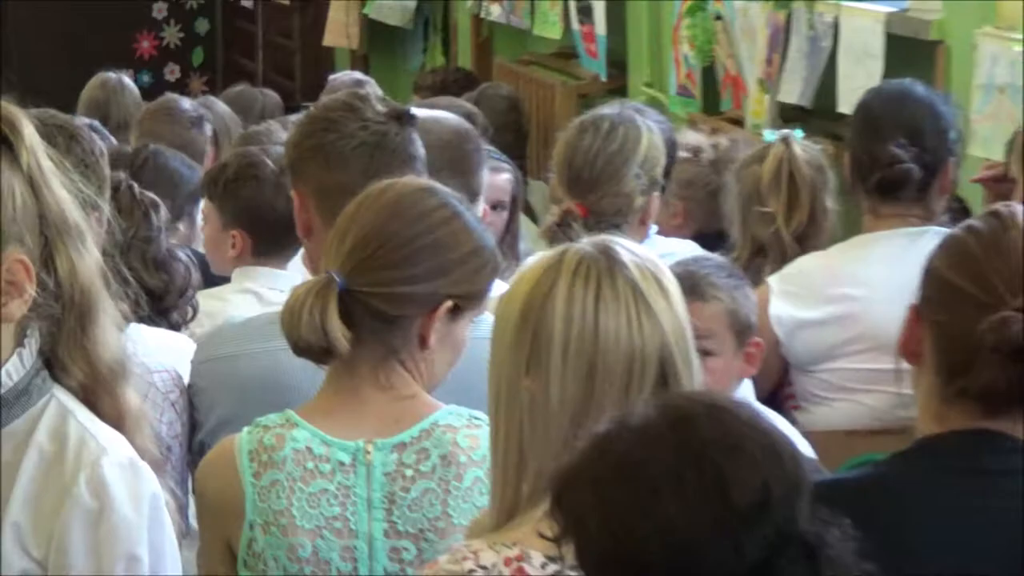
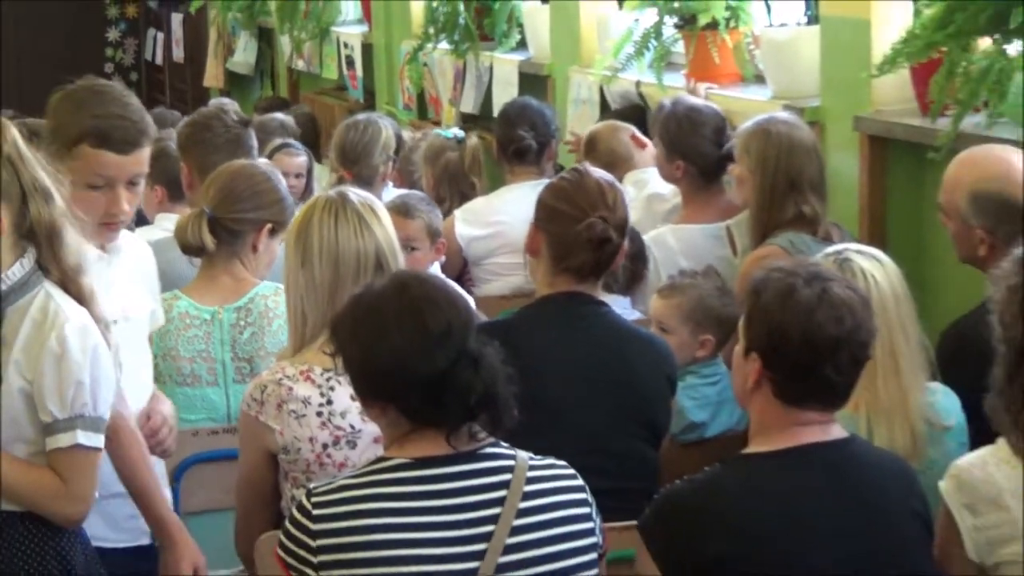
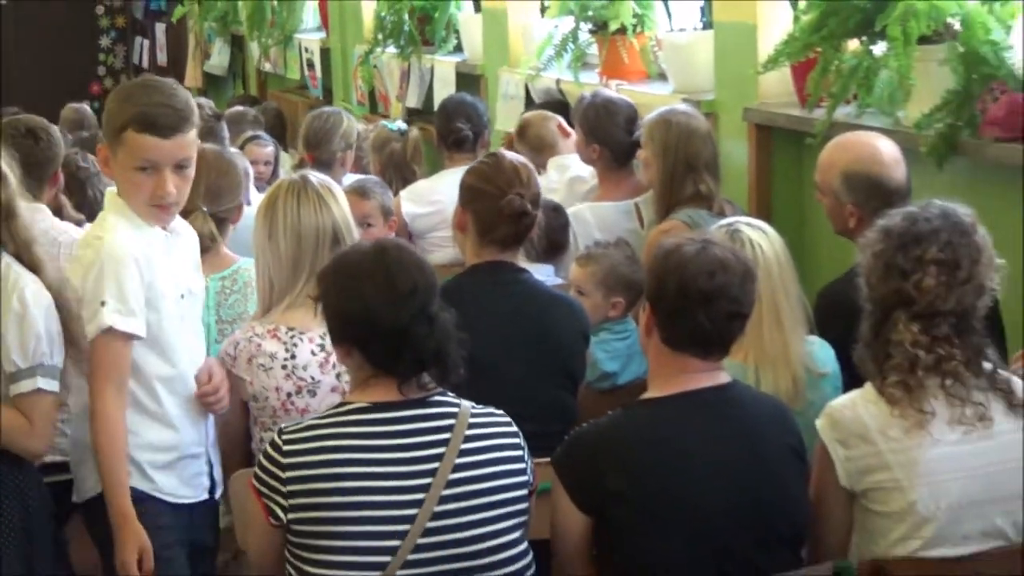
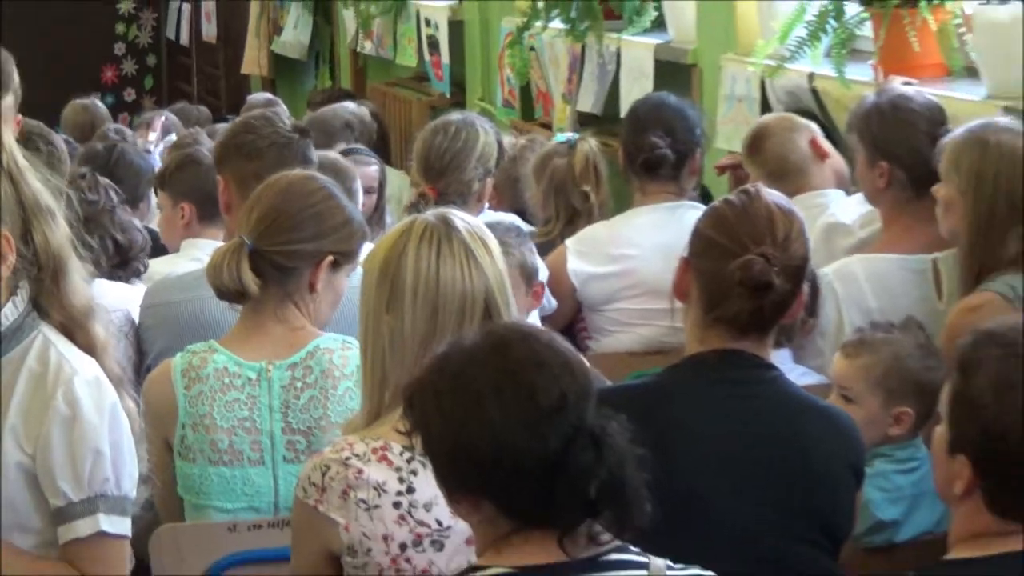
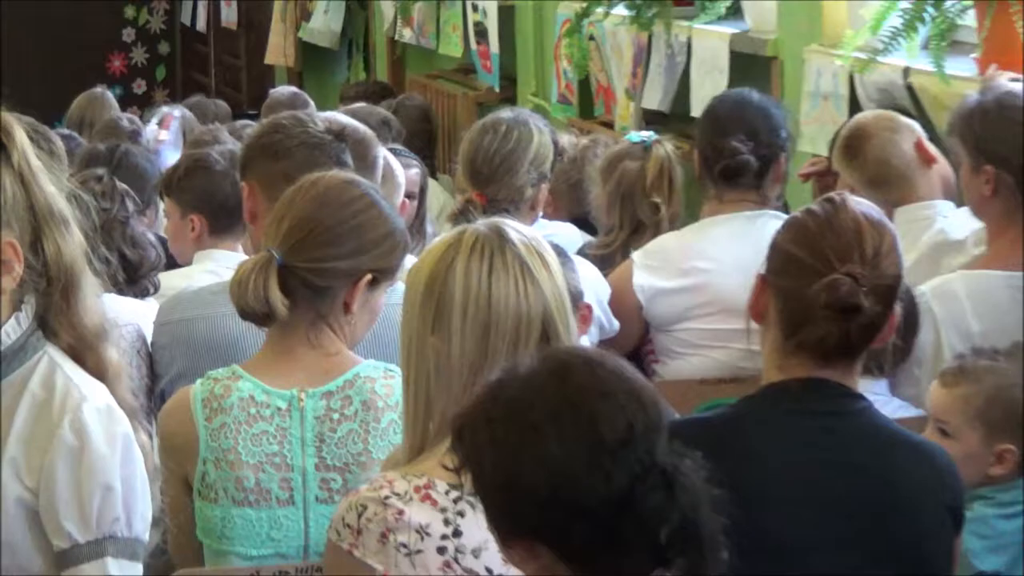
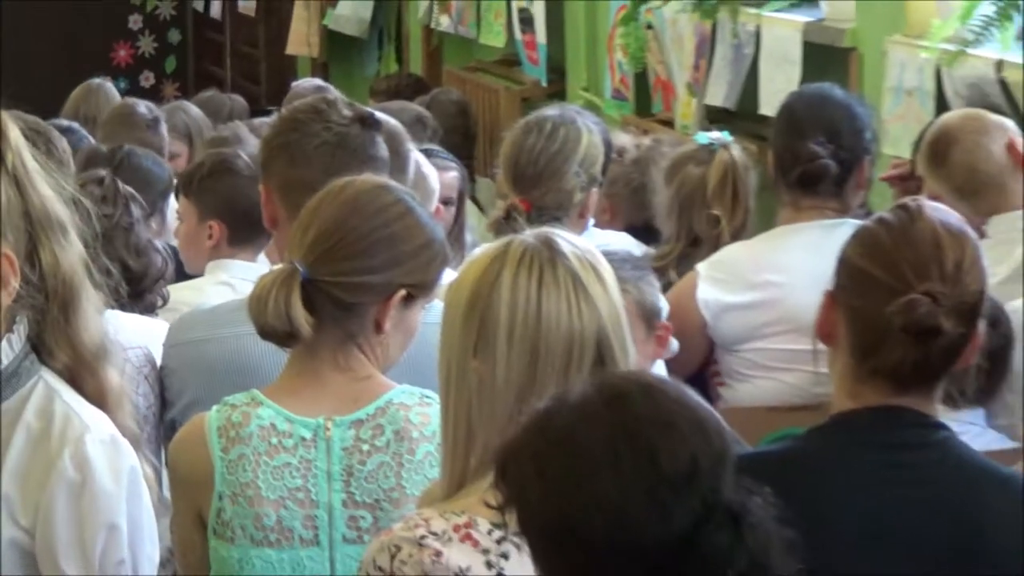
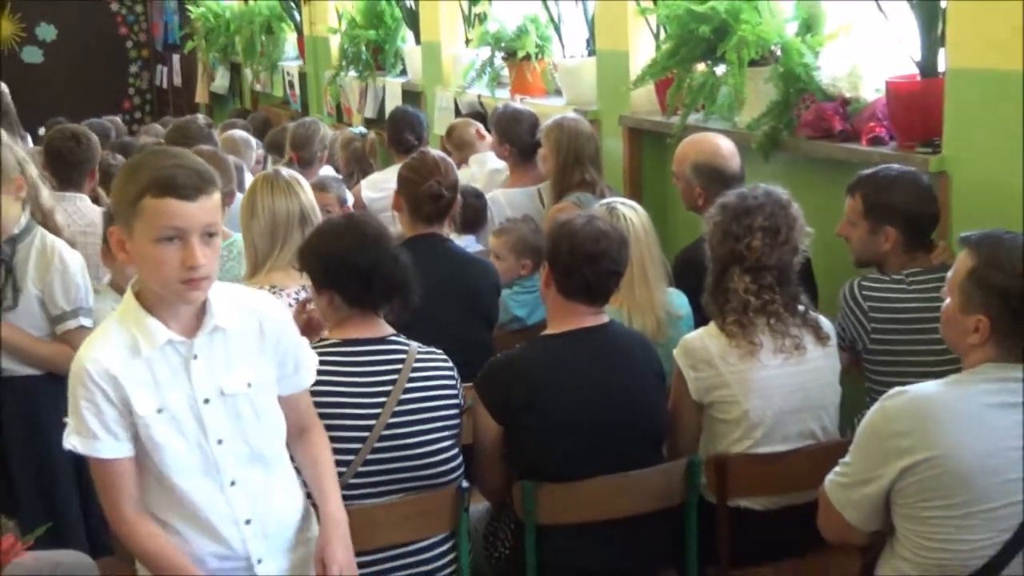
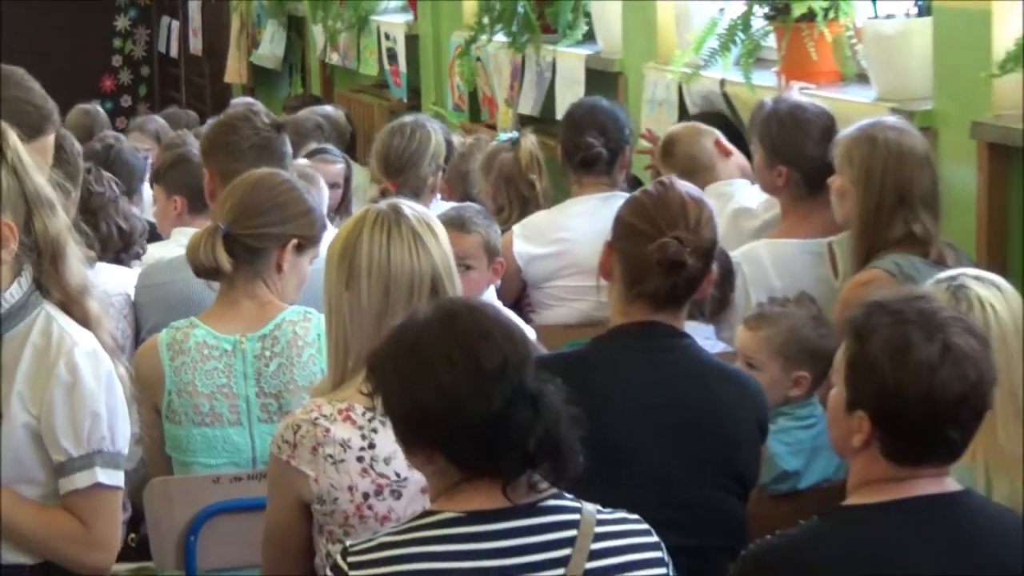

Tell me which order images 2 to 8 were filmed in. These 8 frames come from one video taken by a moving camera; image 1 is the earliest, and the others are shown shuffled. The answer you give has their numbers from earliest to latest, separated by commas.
6, 5, 4, 8, 2, 3, 7
